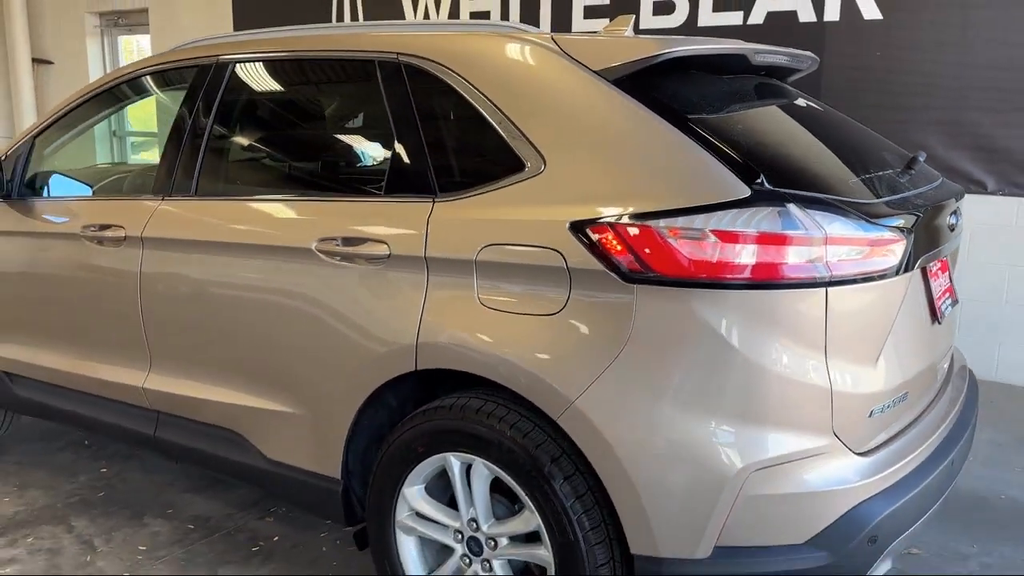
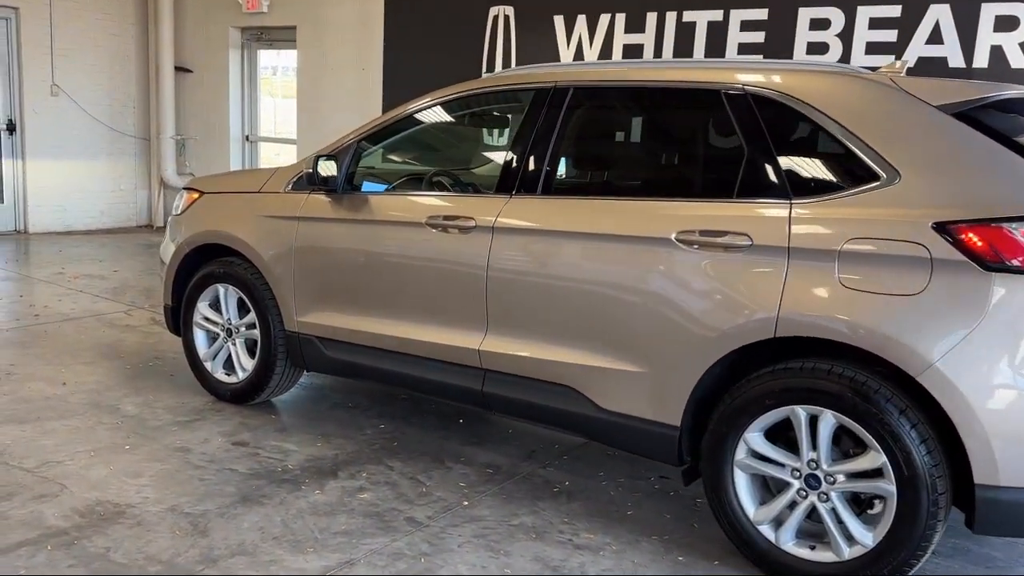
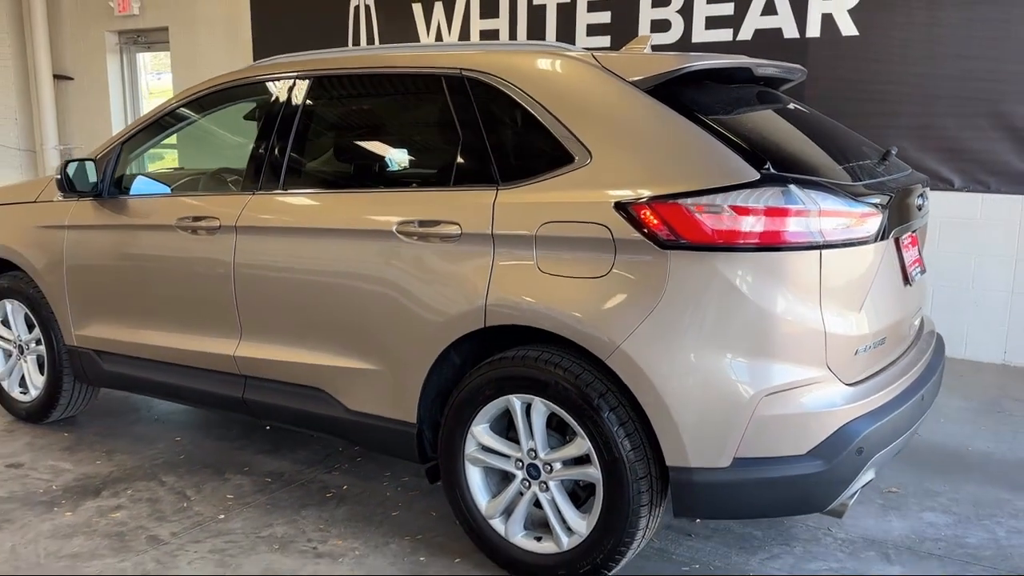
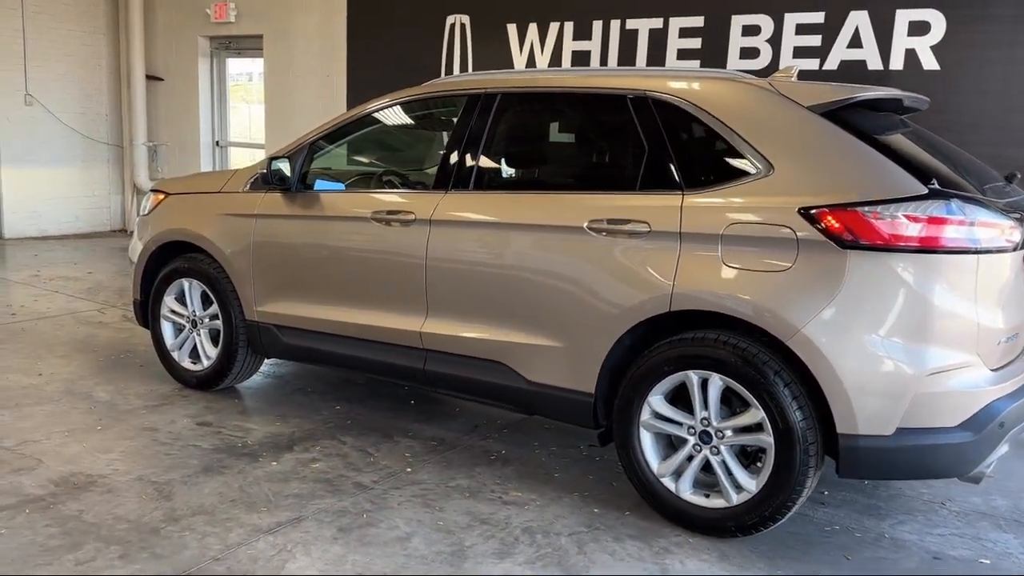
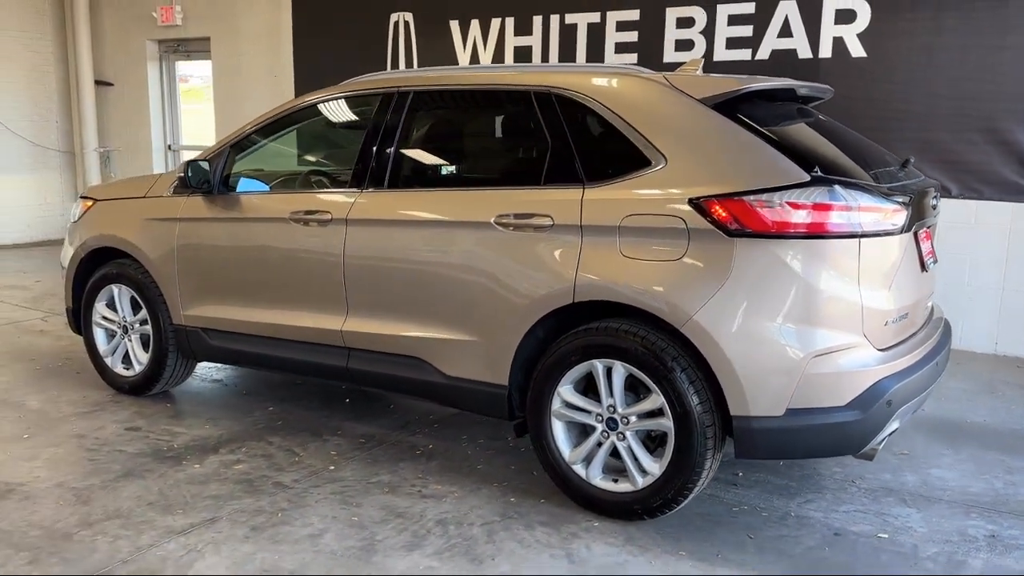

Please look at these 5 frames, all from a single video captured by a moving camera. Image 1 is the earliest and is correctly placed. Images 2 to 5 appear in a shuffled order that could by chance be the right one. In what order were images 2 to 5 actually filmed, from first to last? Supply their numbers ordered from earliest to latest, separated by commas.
3, 5, 4, 2
